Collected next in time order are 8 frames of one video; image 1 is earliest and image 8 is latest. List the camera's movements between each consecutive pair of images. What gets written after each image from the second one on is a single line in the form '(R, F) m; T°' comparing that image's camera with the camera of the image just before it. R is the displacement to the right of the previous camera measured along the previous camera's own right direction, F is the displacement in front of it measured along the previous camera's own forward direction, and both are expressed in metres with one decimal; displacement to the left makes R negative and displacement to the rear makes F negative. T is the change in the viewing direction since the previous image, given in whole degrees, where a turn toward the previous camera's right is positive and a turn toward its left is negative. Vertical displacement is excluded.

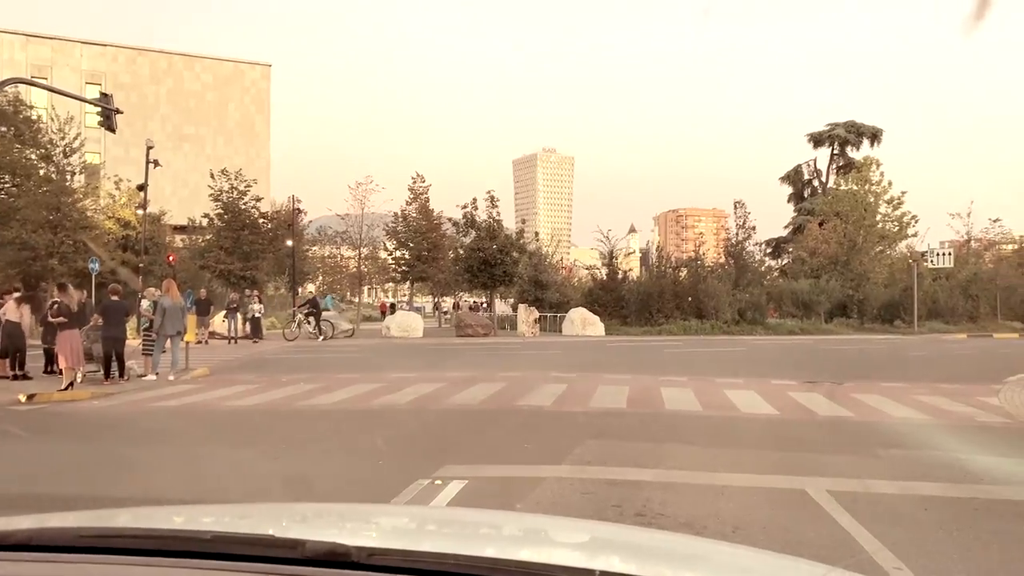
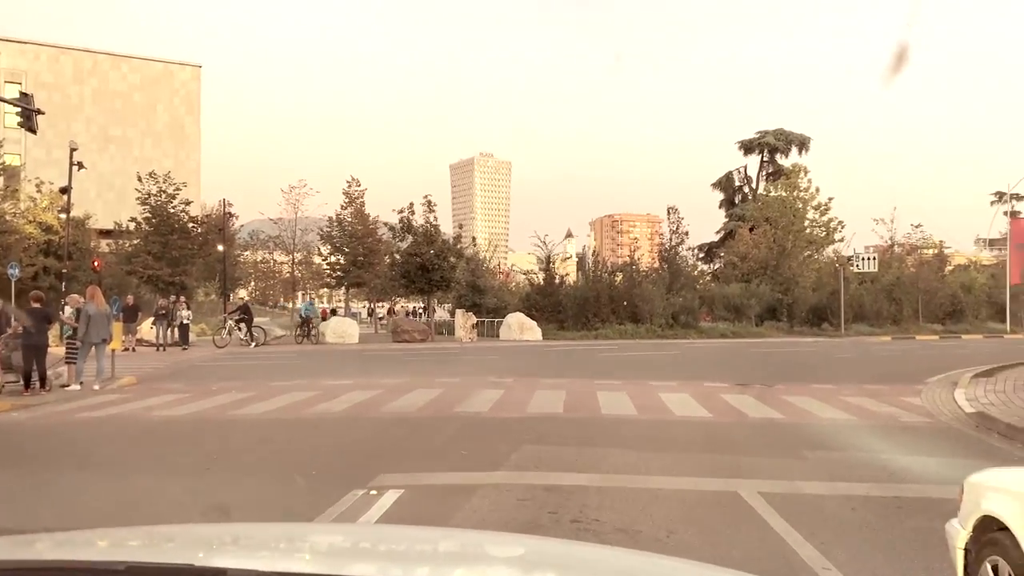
(0.0, +0.1) m; +5°
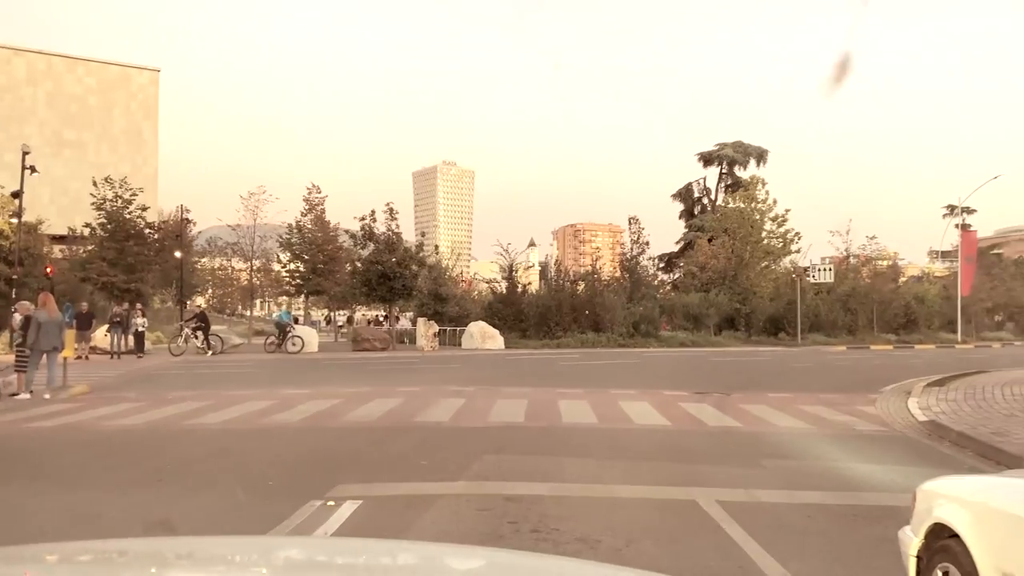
(0.0, 0.0) m; +3°
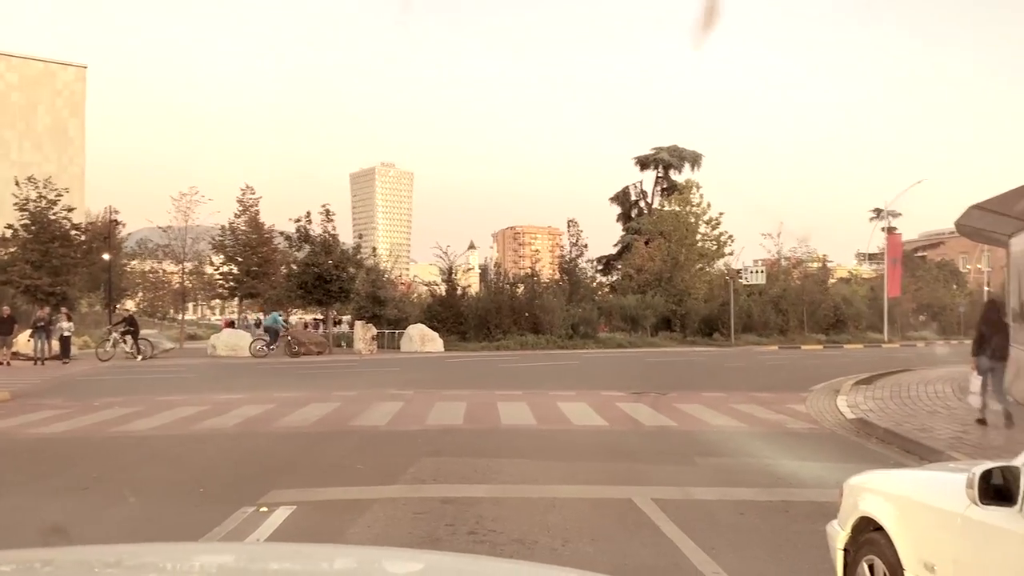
(0.0, 0.0) m; +4°
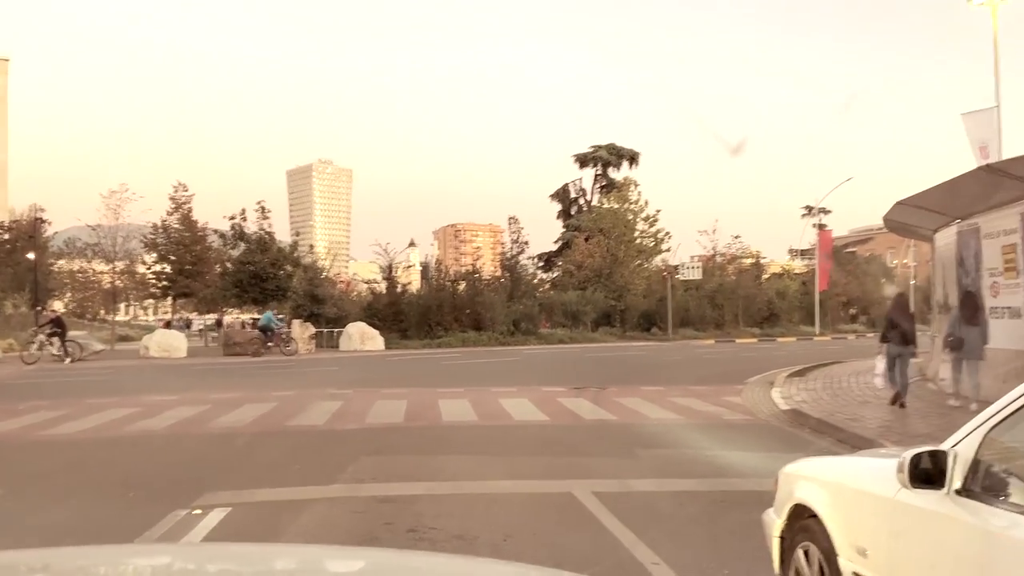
(0.0, 0.0) m; +4°
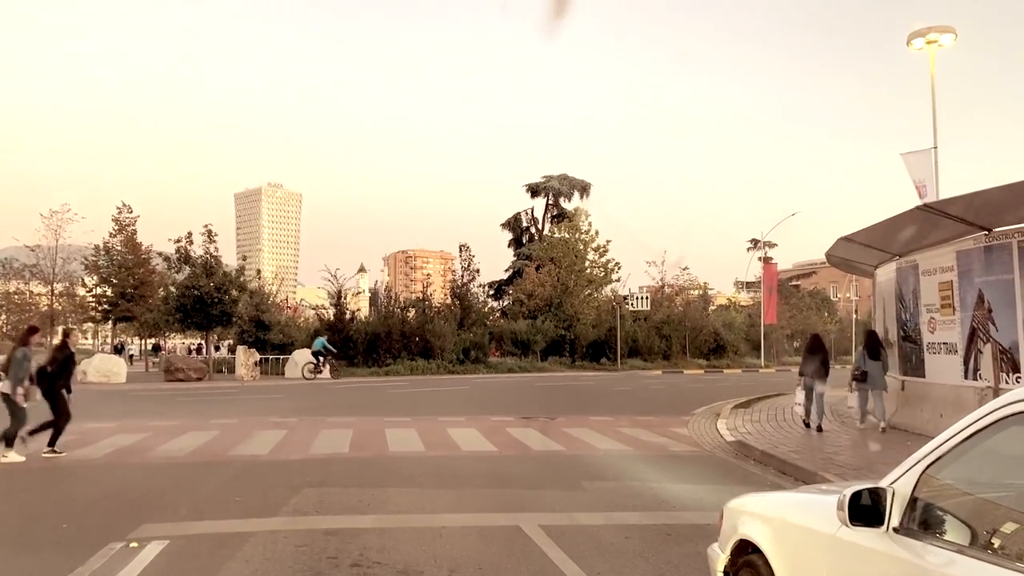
(0.0, 0.0) m; +4°
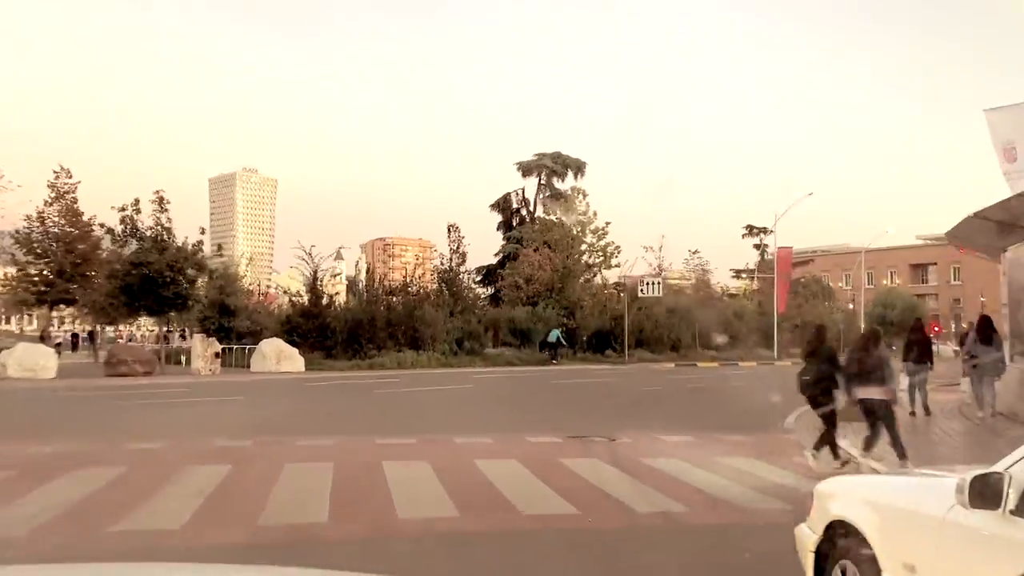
(-1.0, +4.6) m; +2°
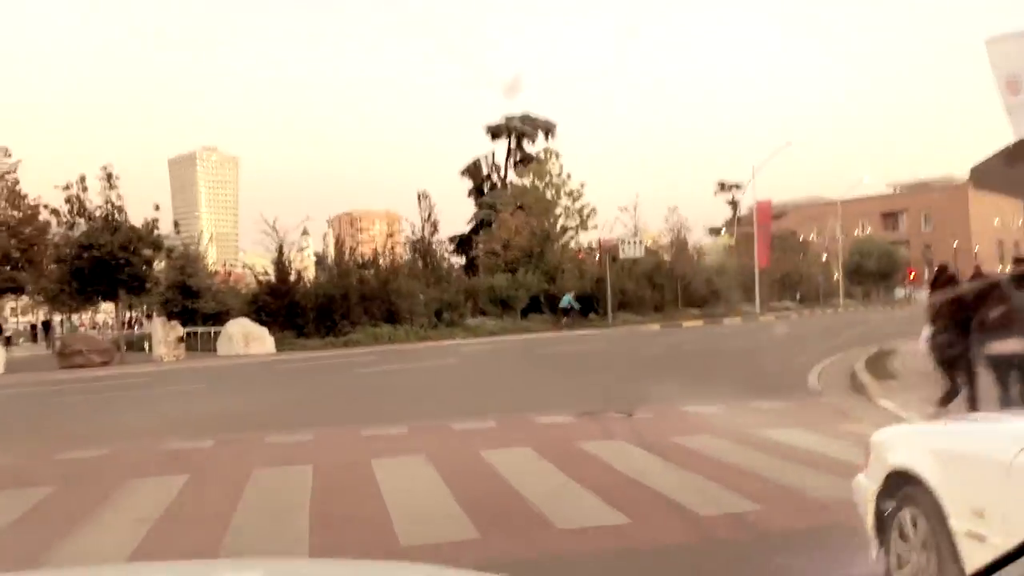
(-0.3, +1.5) m; +2°
